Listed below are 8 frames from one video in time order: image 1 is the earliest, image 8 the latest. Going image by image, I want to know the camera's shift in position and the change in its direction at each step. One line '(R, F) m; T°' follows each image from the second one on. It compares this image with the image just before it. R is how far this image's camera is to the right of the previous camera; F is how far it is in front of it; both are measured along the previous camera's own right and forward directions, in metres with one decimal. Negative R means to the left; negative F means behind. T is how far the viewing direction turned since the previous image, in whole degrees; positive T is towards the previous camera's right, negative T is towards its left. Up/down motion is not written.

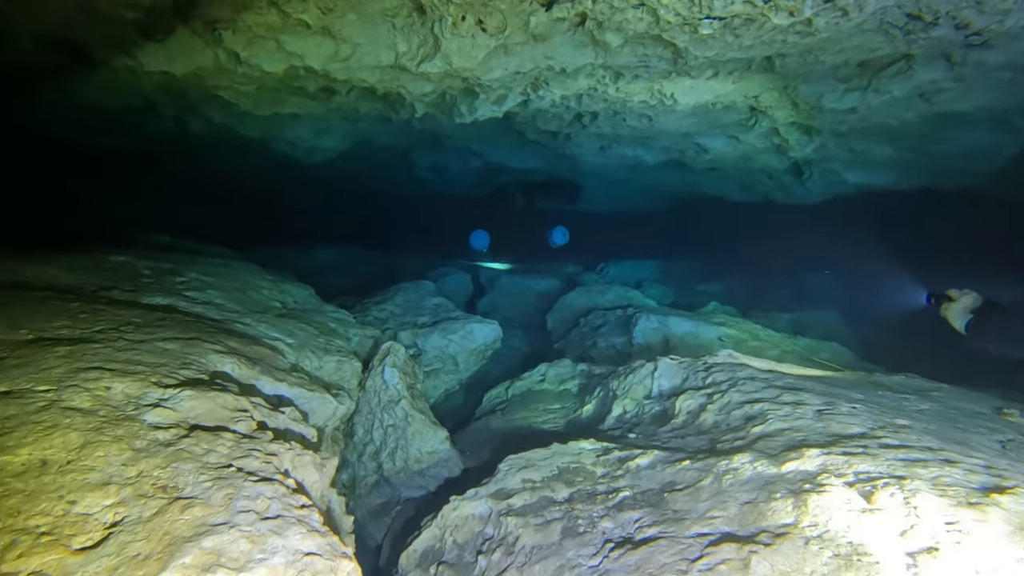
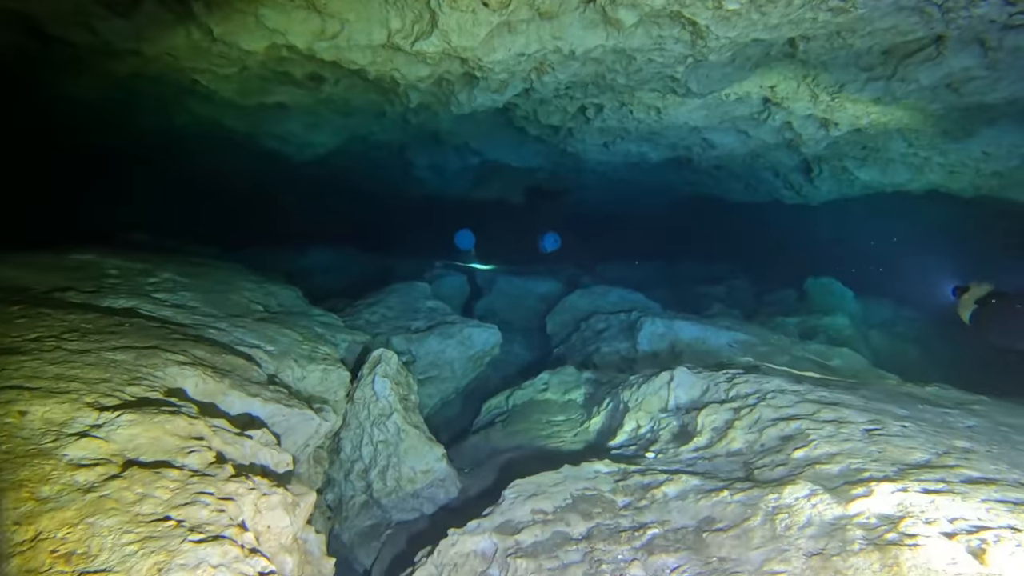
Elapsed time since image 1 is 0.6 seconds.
(-0.1, +0.4) m; +1°
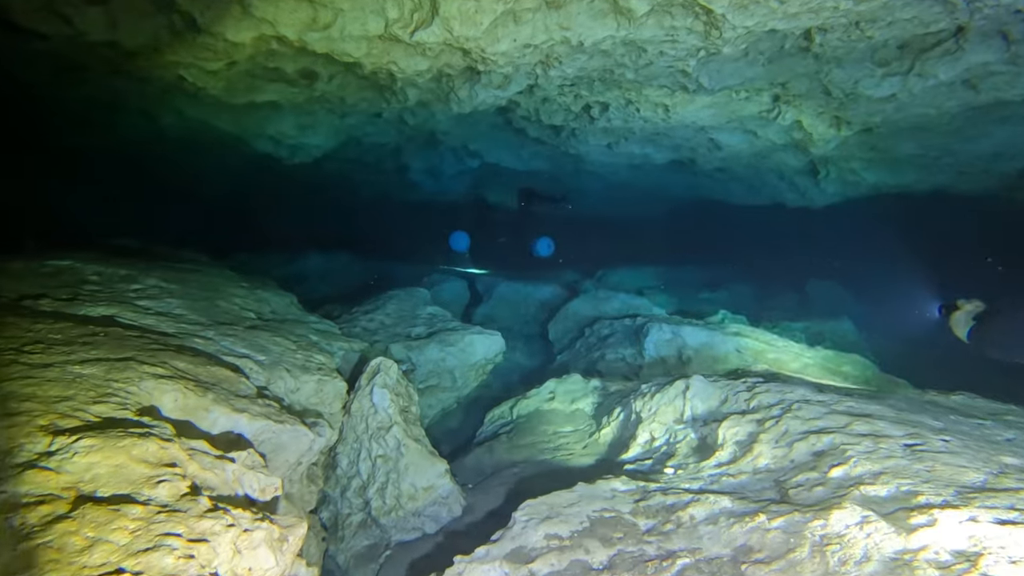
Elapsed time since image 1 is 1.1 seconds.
(0.0, +0.2) m; 0°
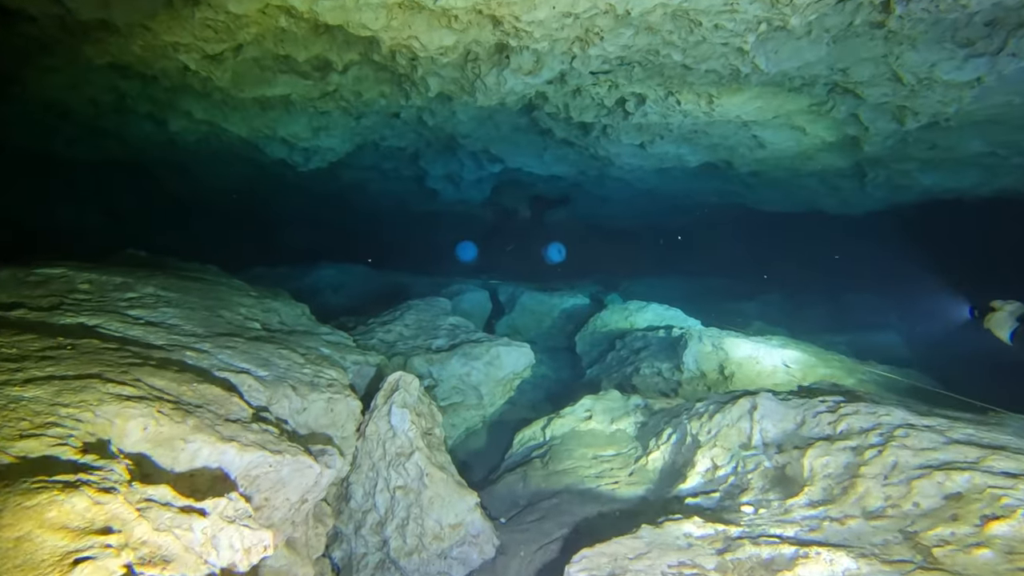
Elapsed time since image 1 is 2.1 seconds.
(-0.1, +0.5) m; -1°
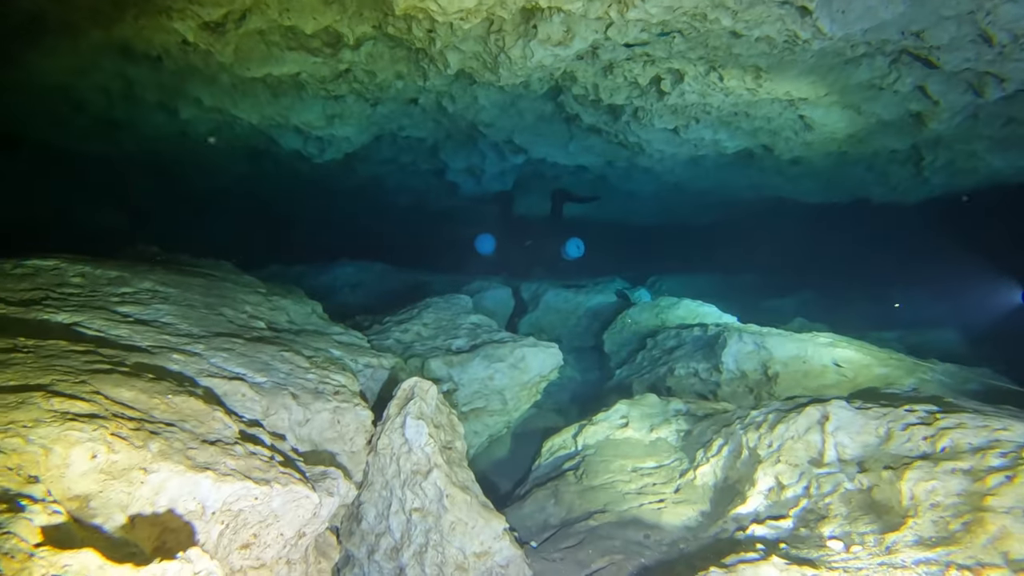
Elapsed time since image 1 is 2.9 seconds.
(-0.1, +0.4) m; -2°
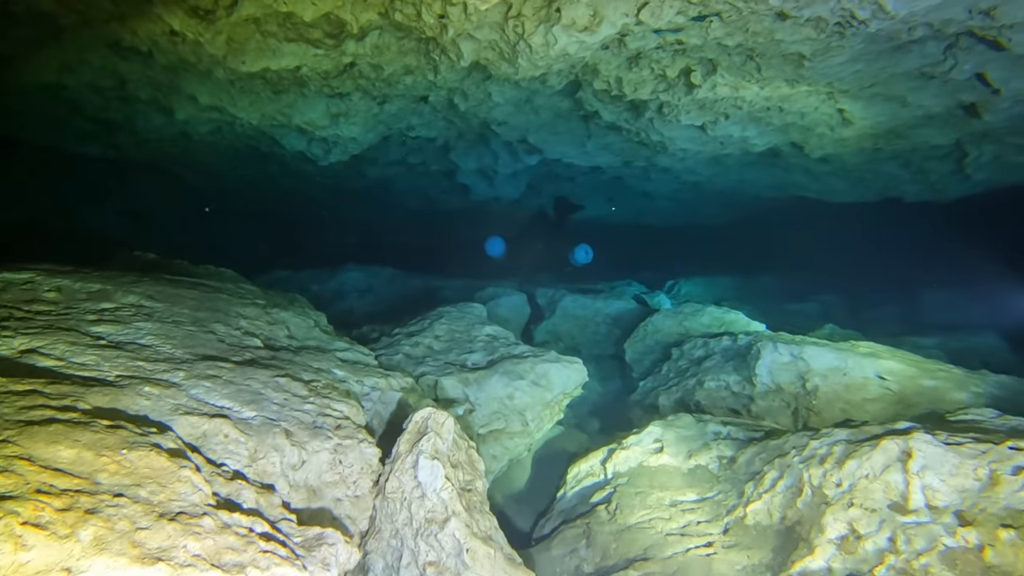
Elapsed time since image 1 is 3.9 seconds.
(-0.1, +0.4) m; -1°
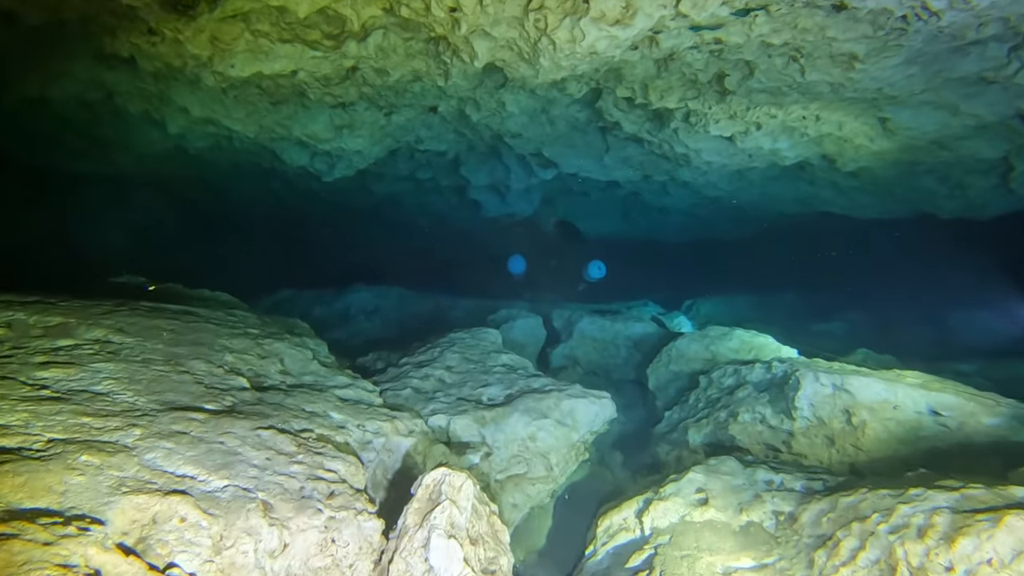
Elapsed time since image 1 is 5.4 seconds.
(-0.1, +0.4) m; -1°
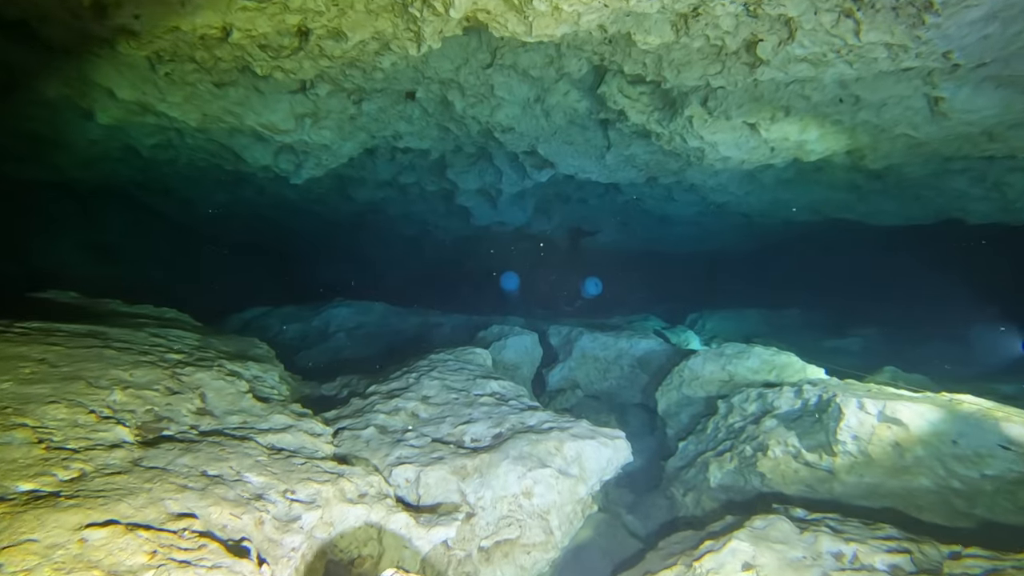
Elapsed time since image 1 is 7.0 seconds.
(0.0, +0.8) m; 0°
